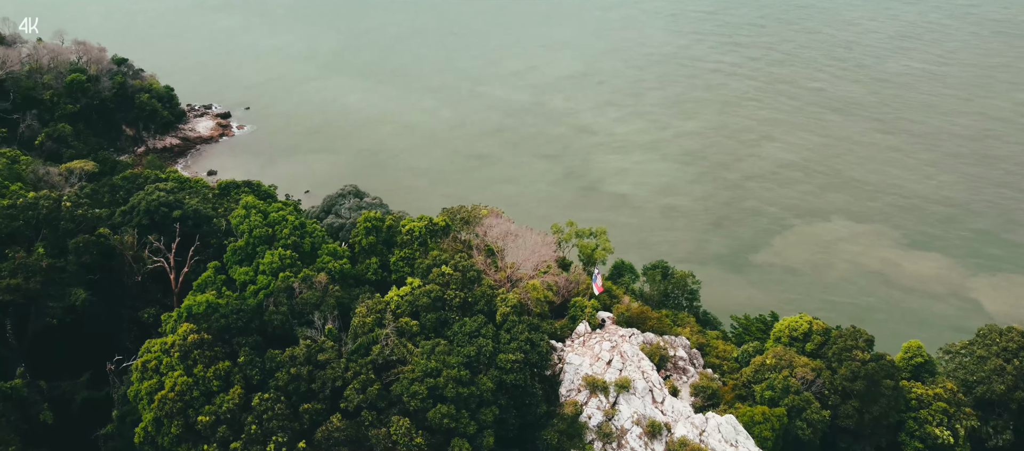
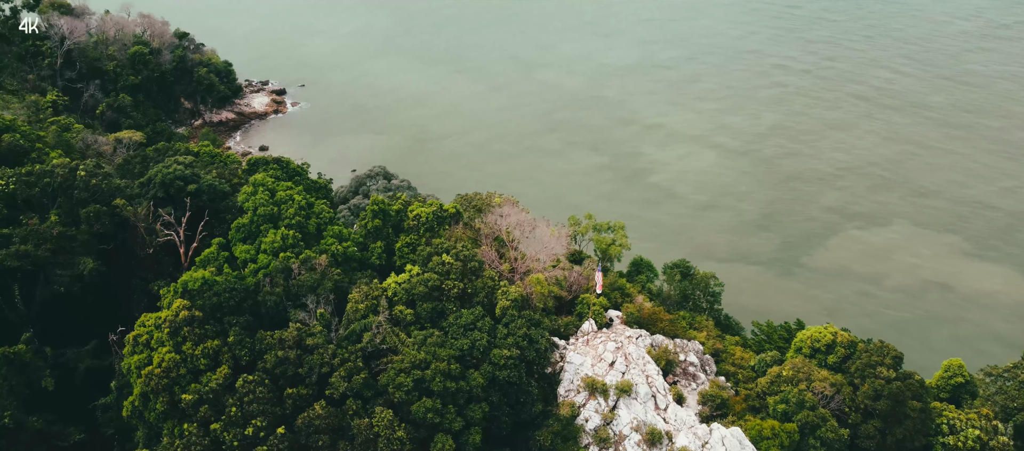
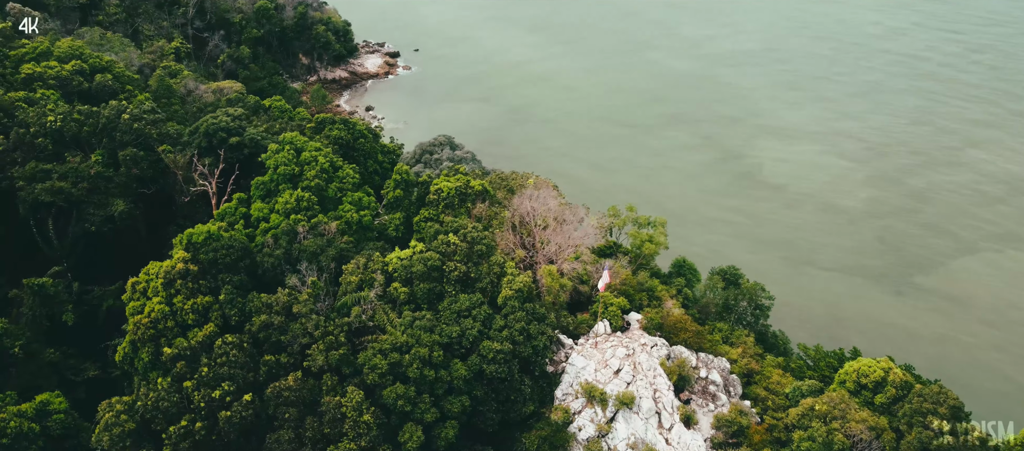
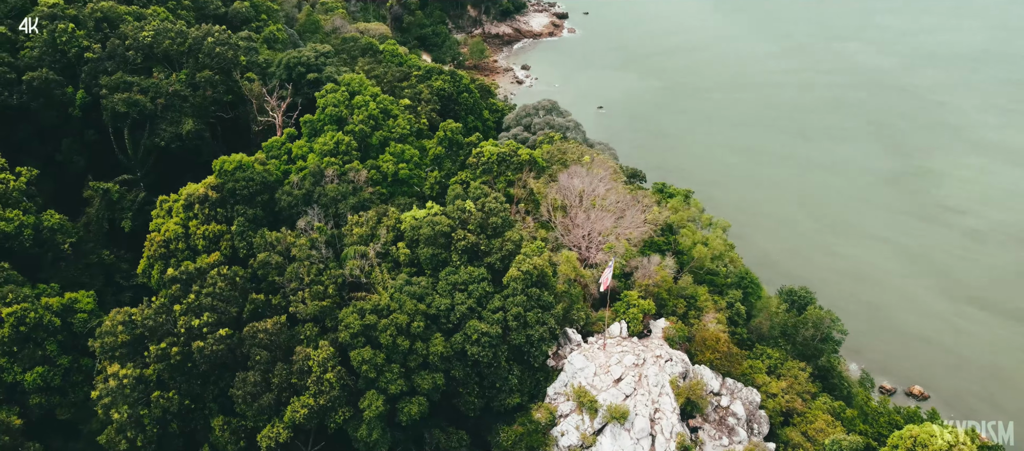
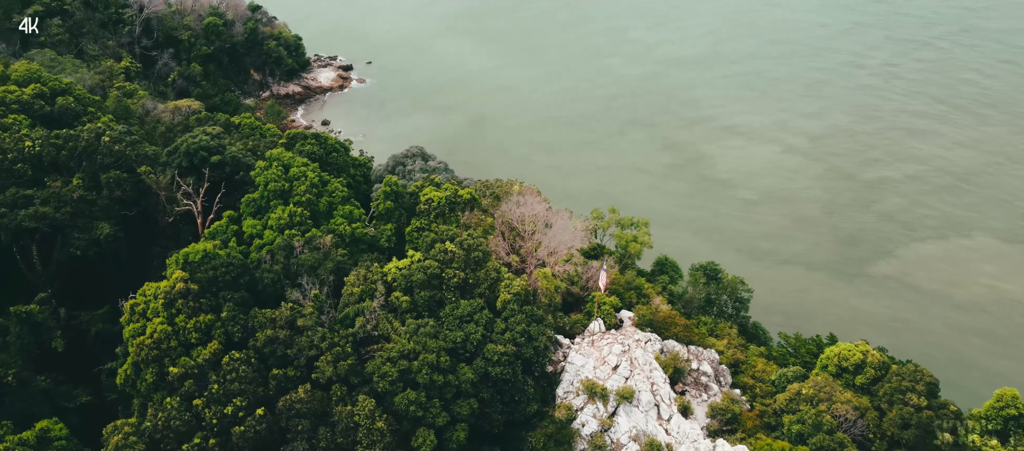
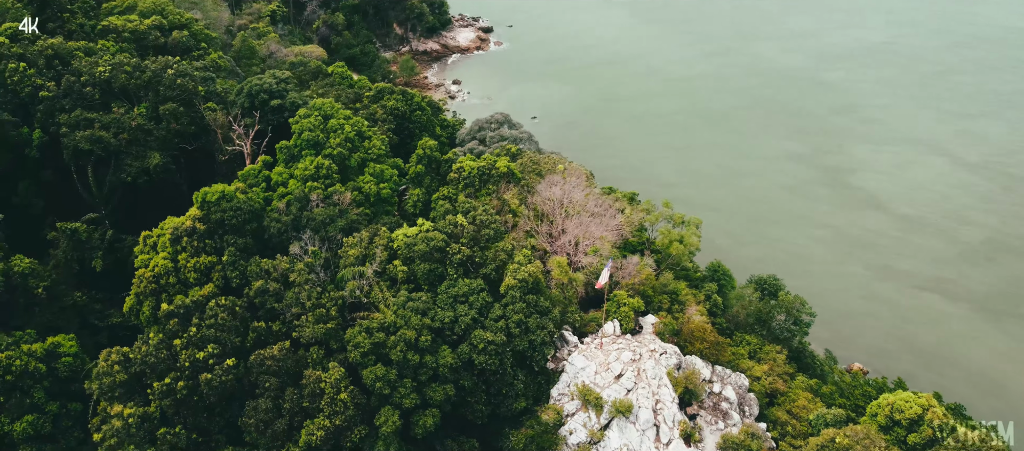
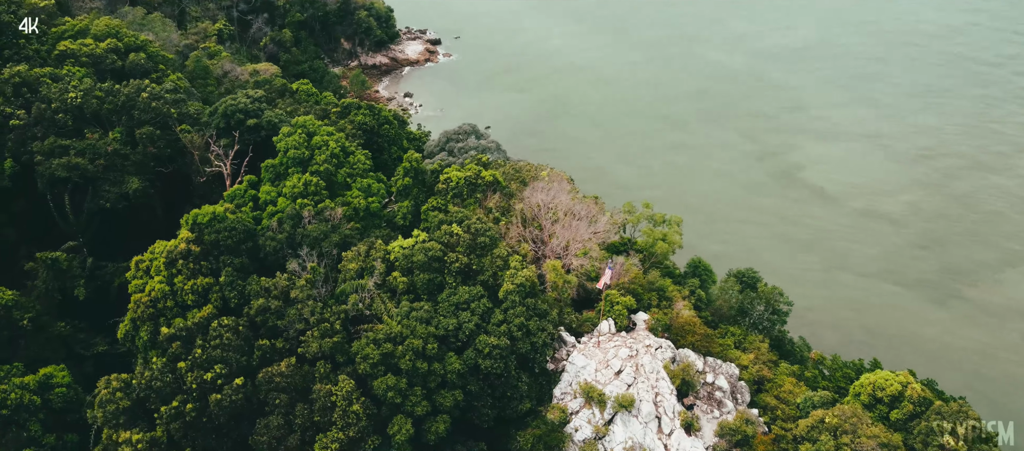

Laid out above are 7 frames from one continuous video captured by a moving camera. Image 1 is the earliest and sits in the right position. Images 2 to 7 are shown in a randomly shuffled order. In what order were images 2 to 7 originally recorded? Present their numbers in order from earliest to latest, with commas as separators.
2, 5, 3, 7, 6, 4
